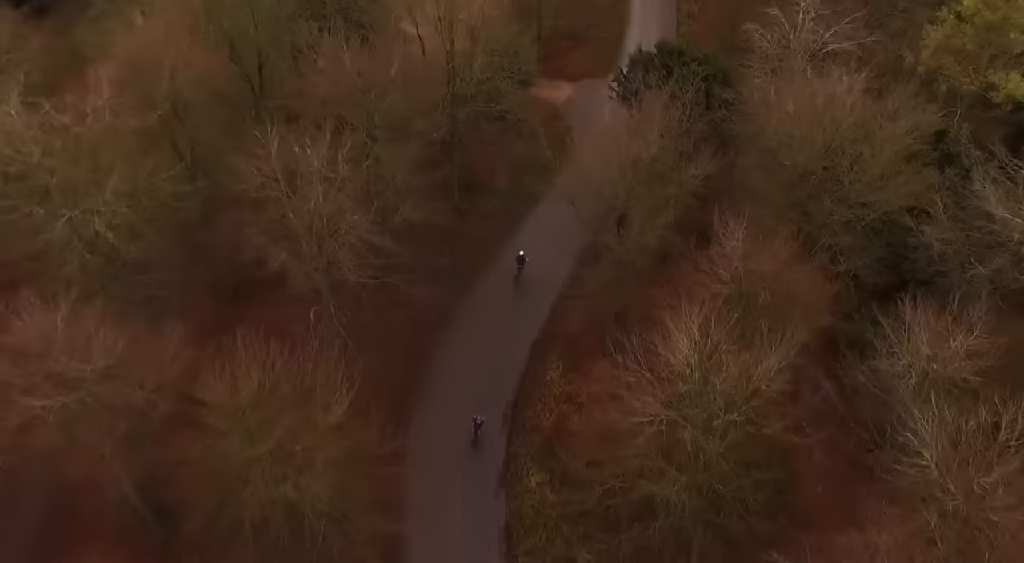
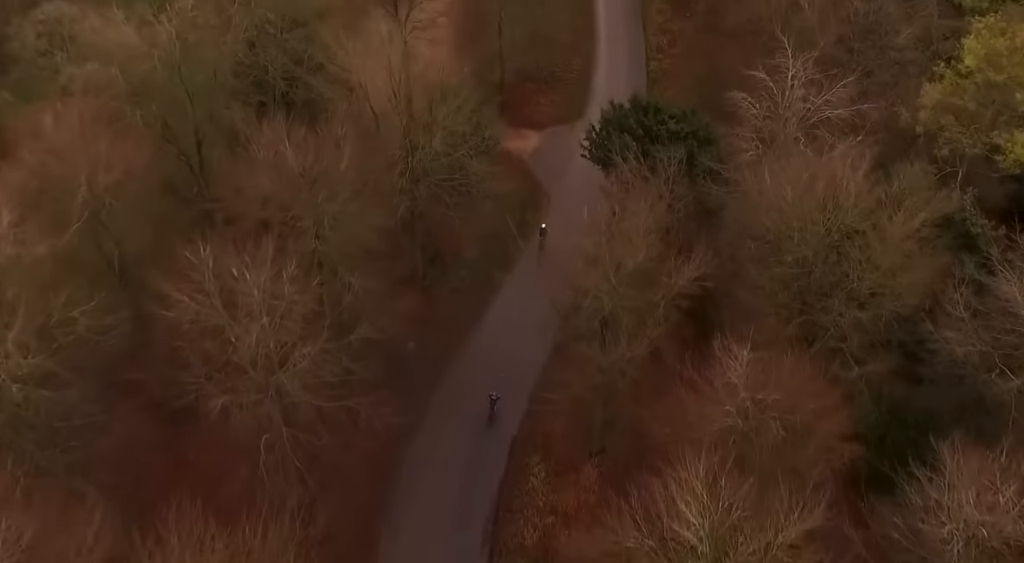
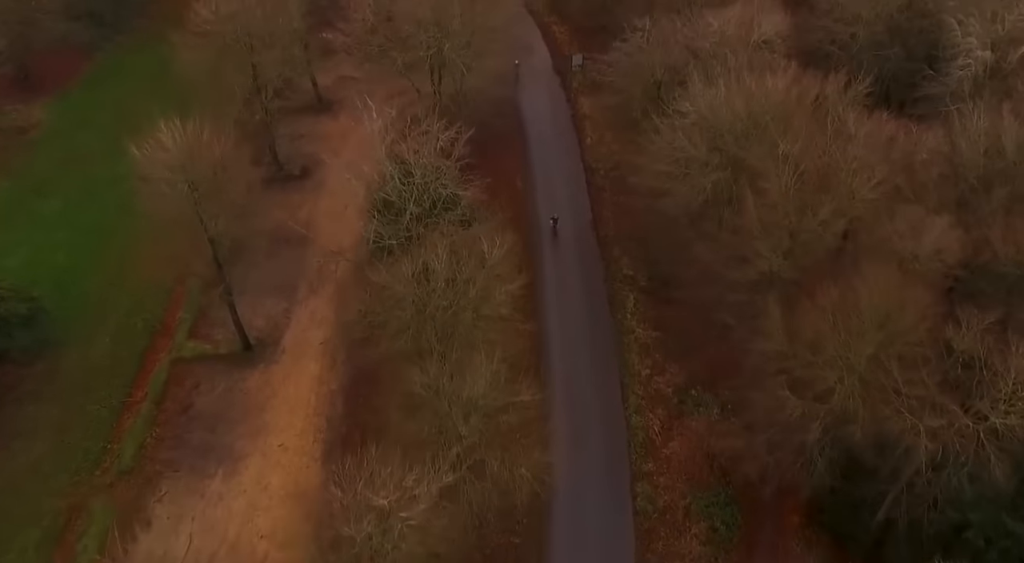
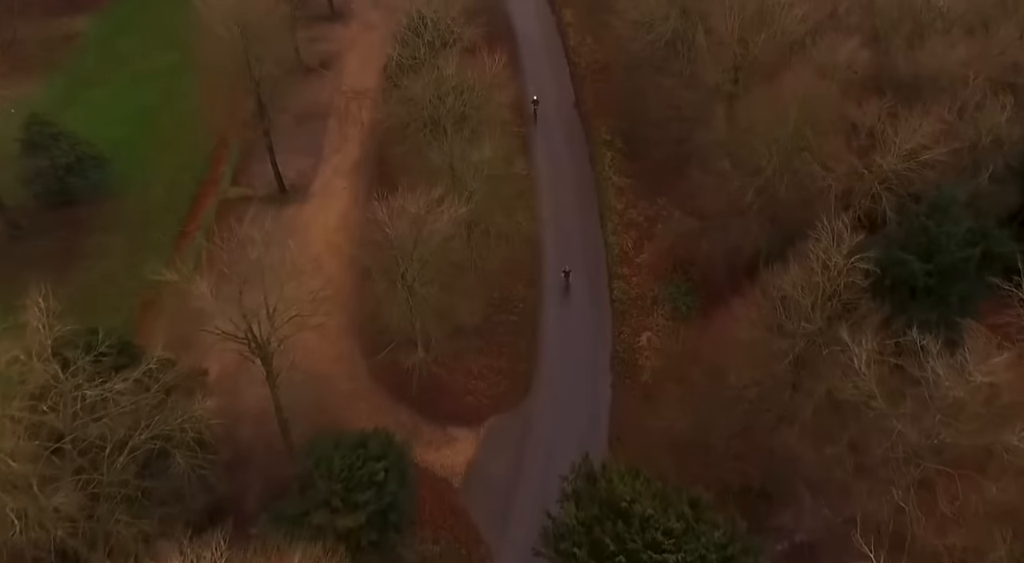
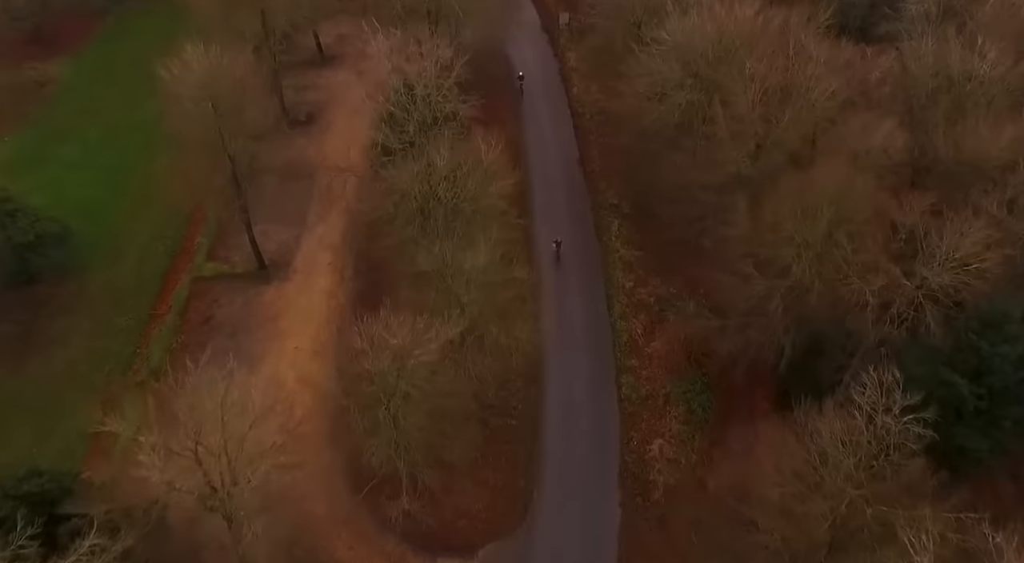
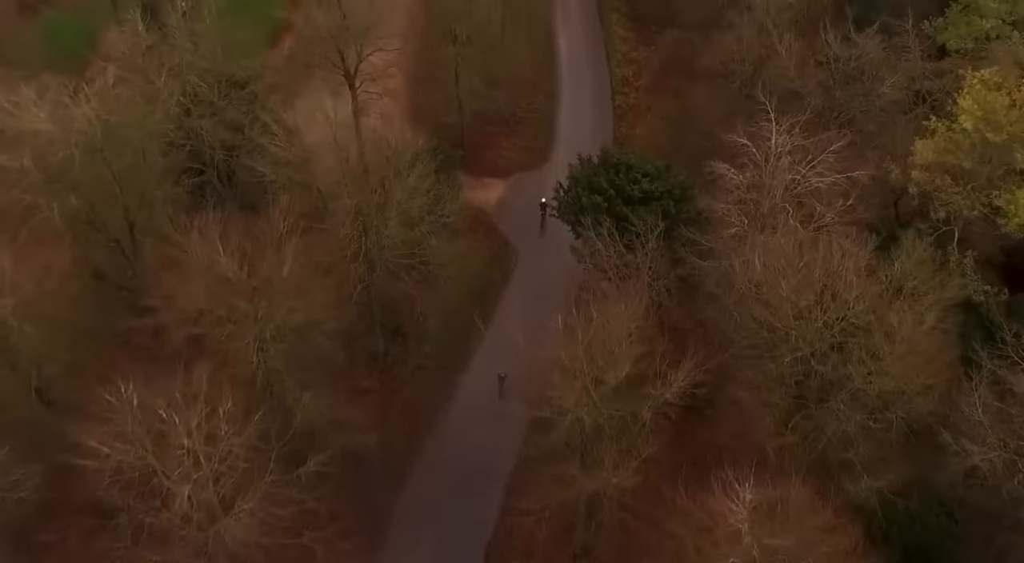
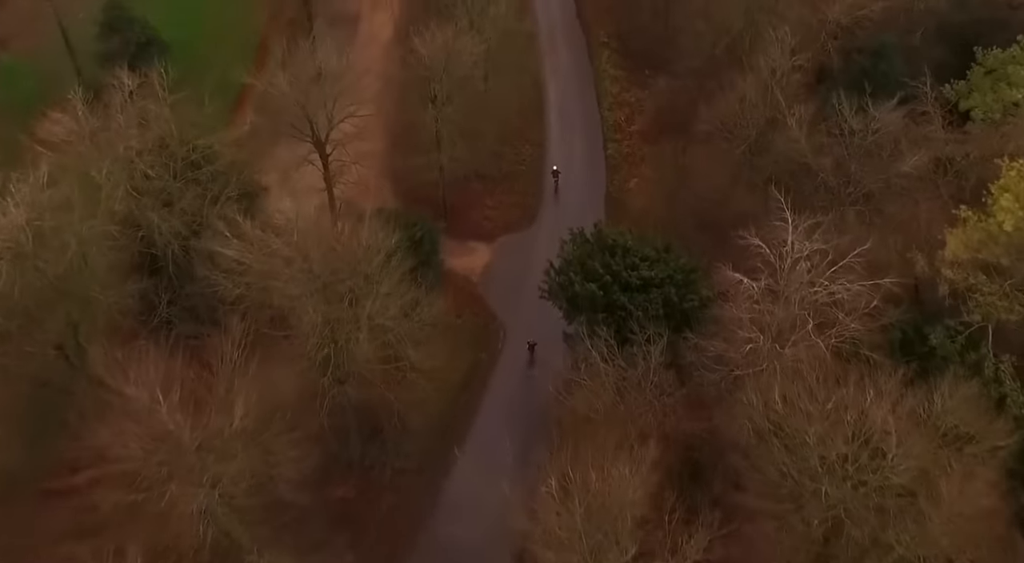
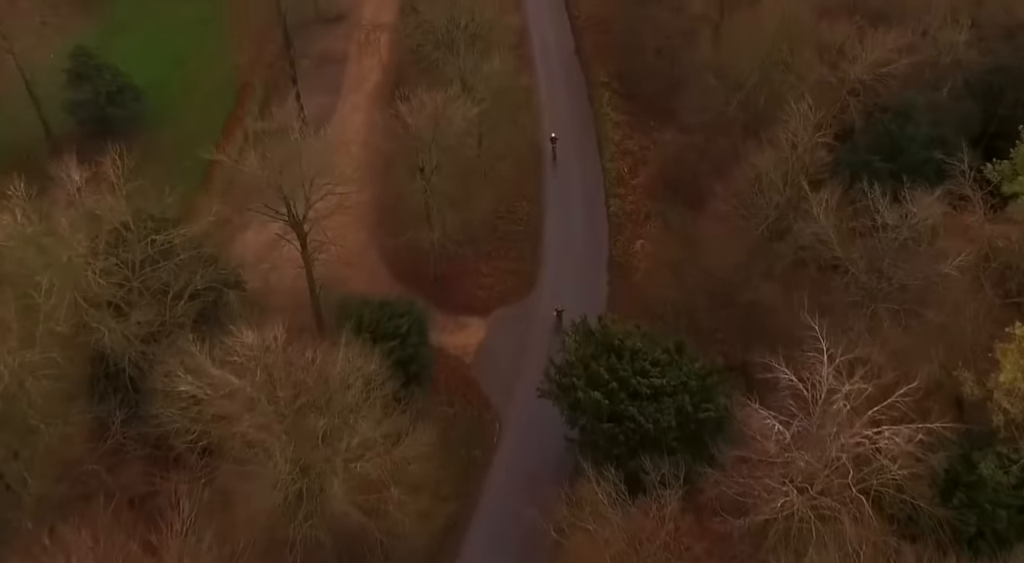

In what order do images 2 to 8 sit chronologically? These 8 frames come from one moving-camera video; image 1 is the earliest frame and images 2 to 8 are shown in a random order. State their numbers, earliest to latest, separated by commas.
2, 6, 7, 8, 4, 5, 3
